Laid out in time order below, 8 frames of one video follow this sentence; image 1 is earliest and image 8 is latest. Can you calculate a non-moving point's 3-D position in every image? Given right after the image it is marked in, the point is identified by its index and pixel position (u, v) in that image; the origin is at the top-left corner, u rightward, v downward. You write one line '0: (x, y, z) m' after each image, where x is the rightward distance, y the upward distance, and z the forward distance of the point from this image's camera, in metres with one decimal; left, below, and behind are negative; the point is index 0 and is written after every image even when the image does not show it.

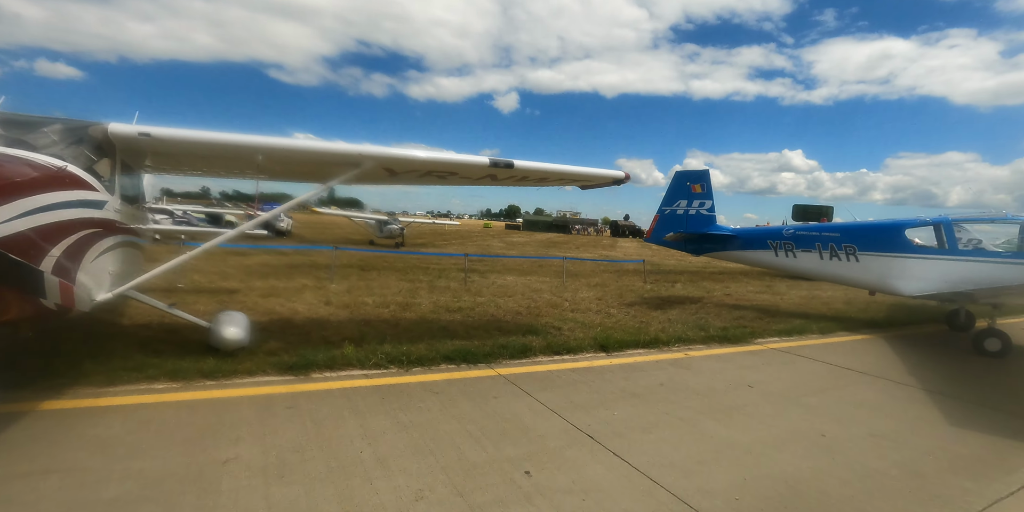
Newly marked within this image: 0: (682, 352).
0: (+1.9, -1.1, +5.5) m
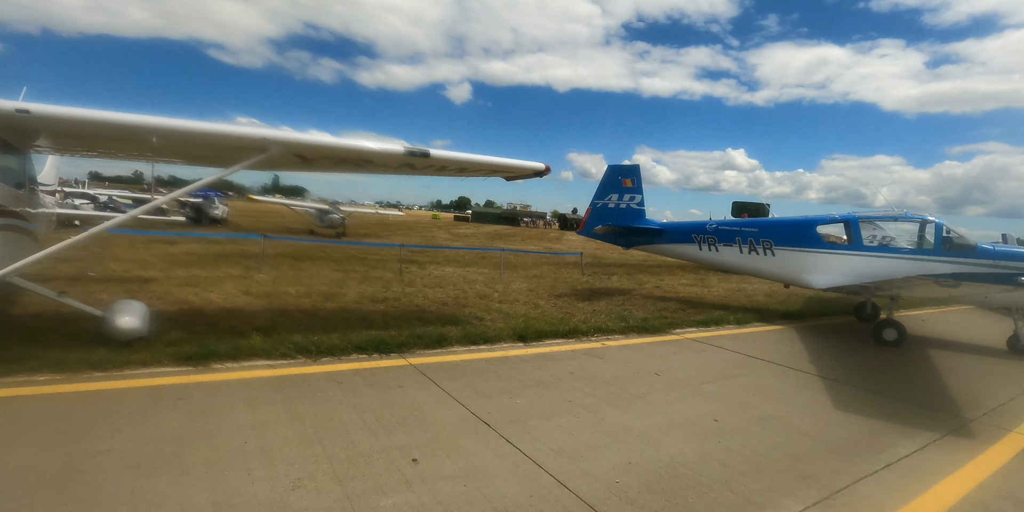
0: (+1.0, -1.0, +5.6) m
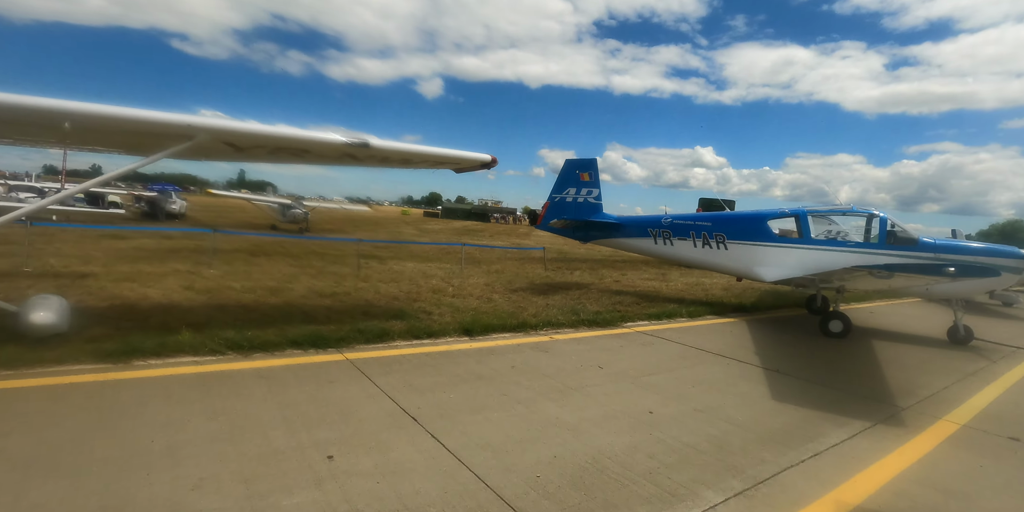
0: (+0.4, -0.9, +5.6) m
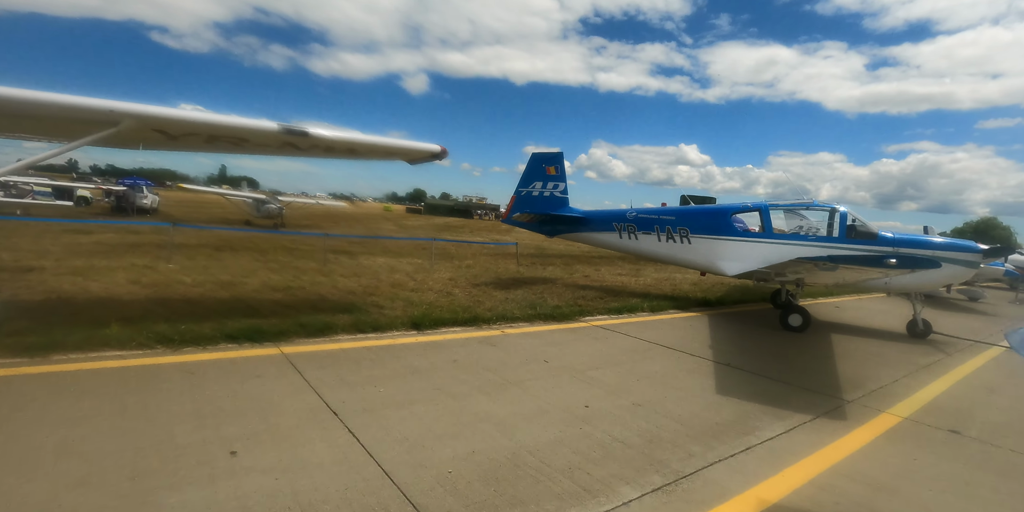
0: (-0.2, -0.8, +5.5) m
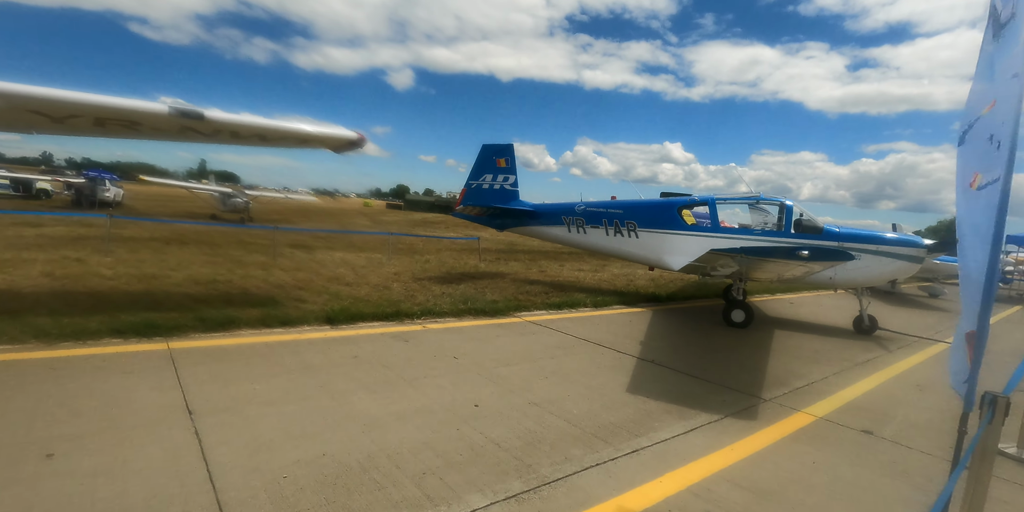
0: (-1.0, -0.8, +5.3) m
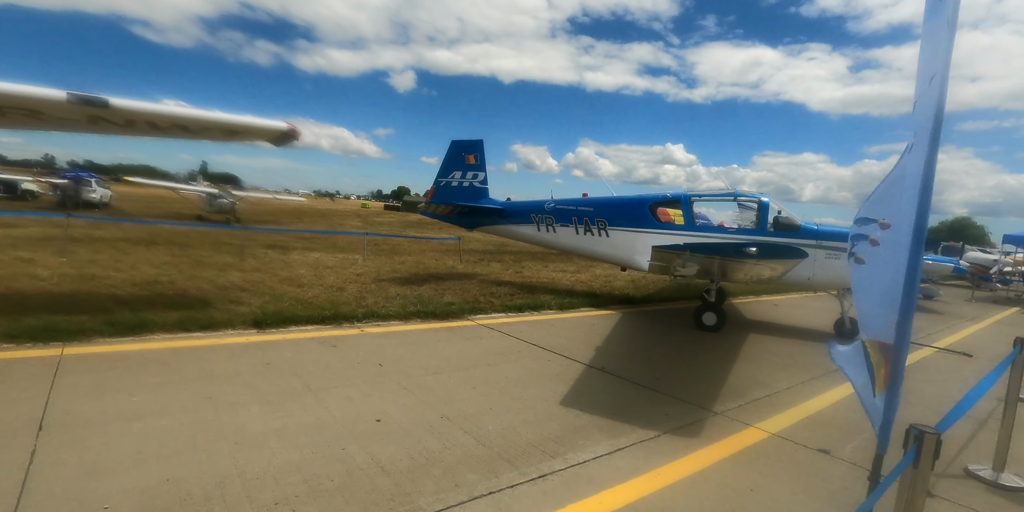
0: (-1.6, -0.7, +4.9) m
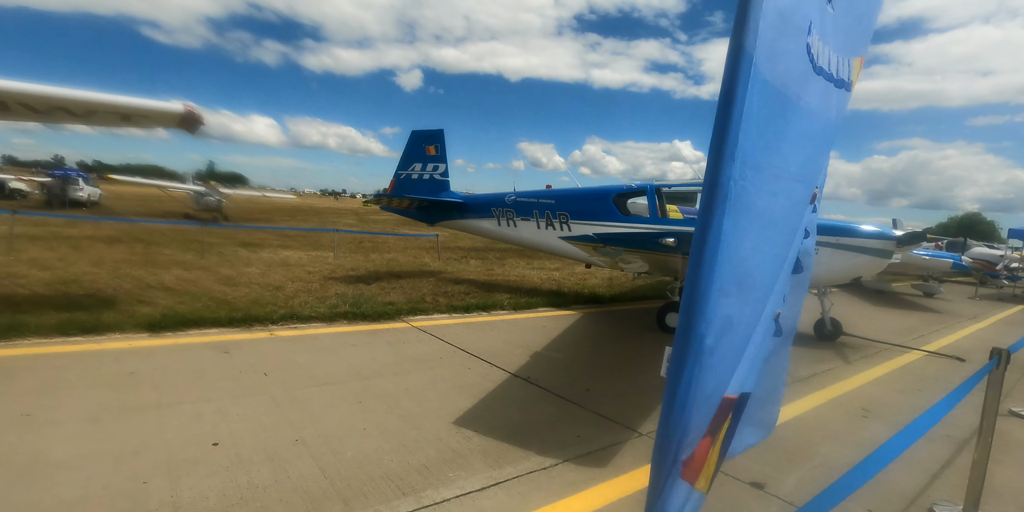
0: (-2.3, -0.7, +4.4) m
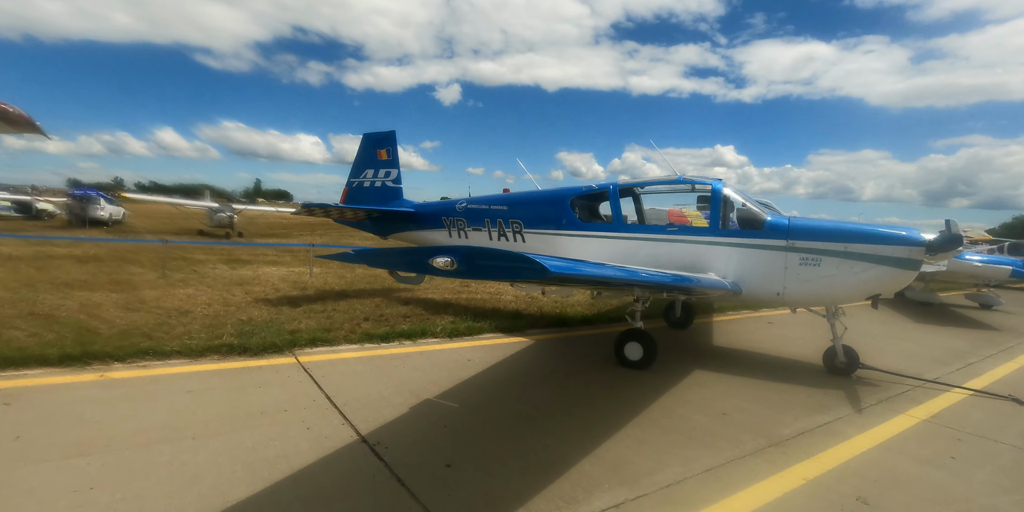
0: (-3.1, -0.9, +3.6) m
